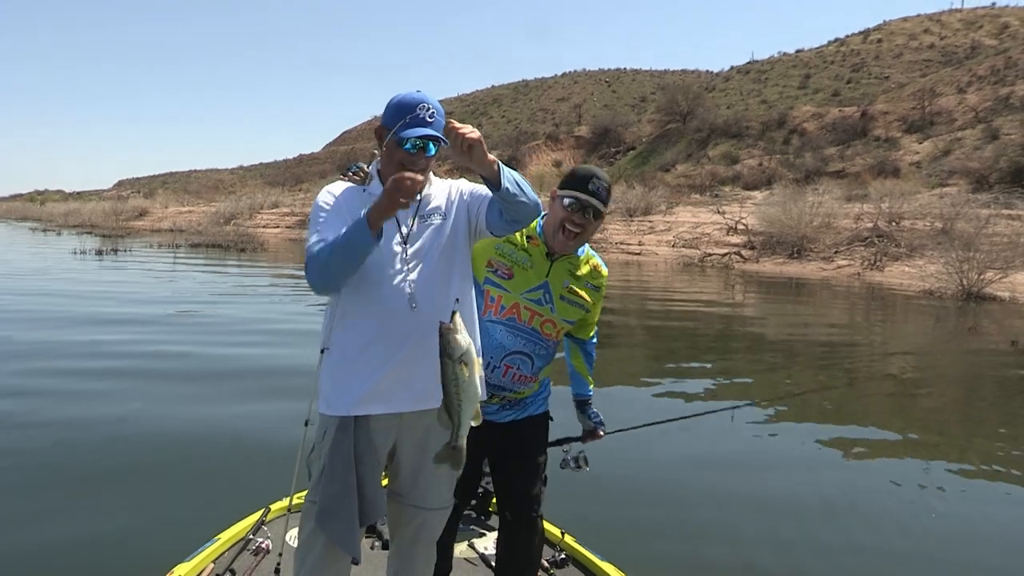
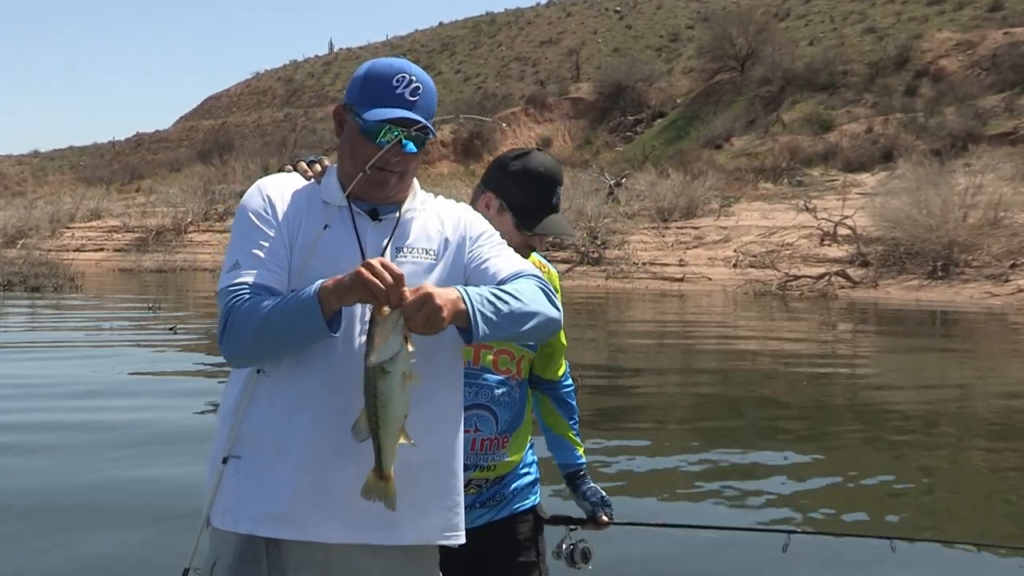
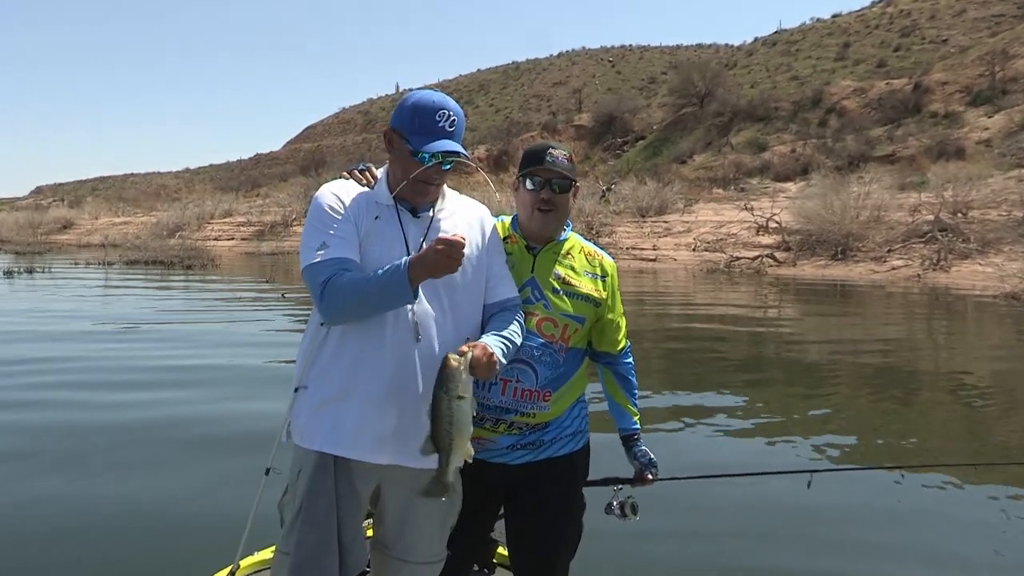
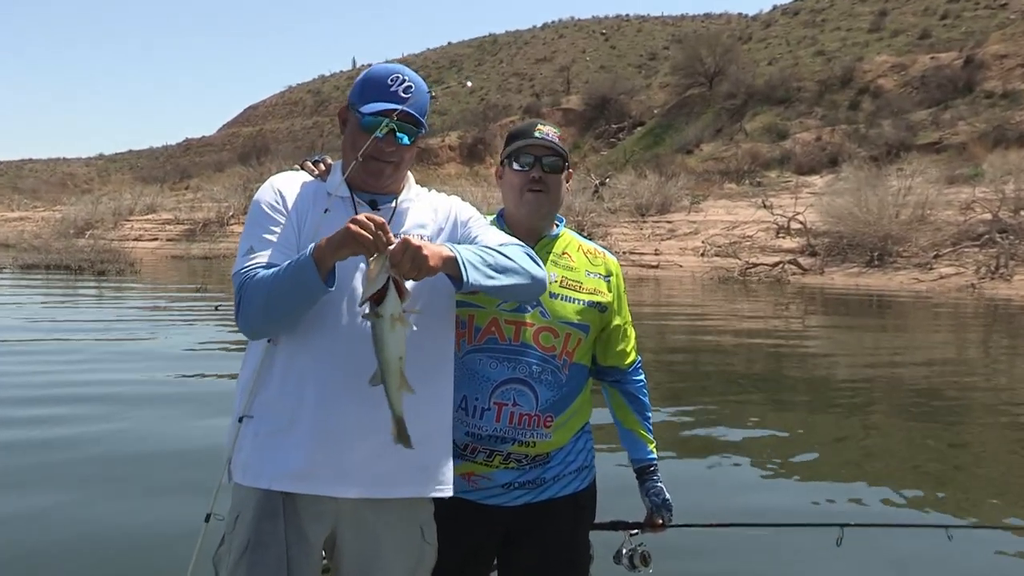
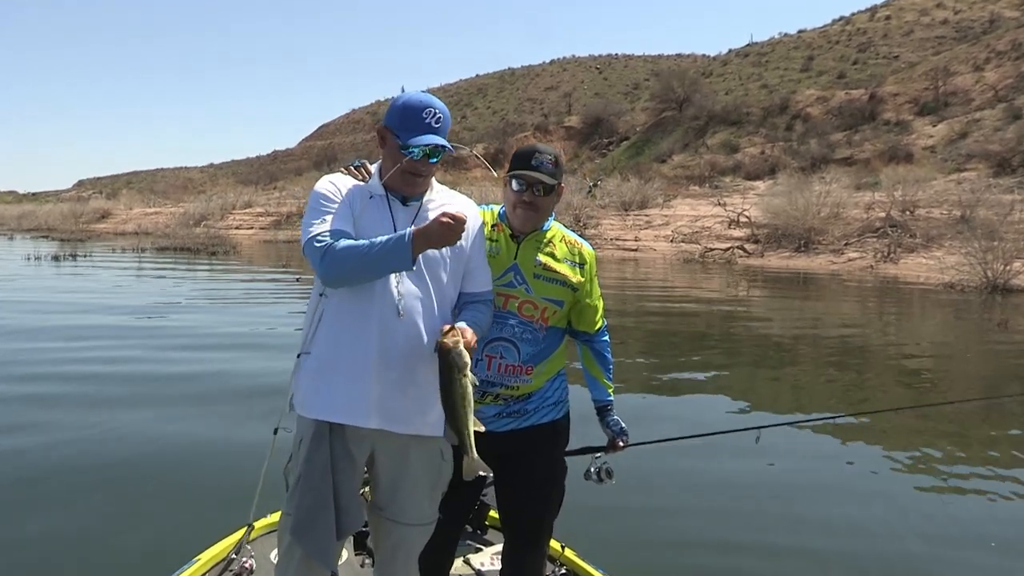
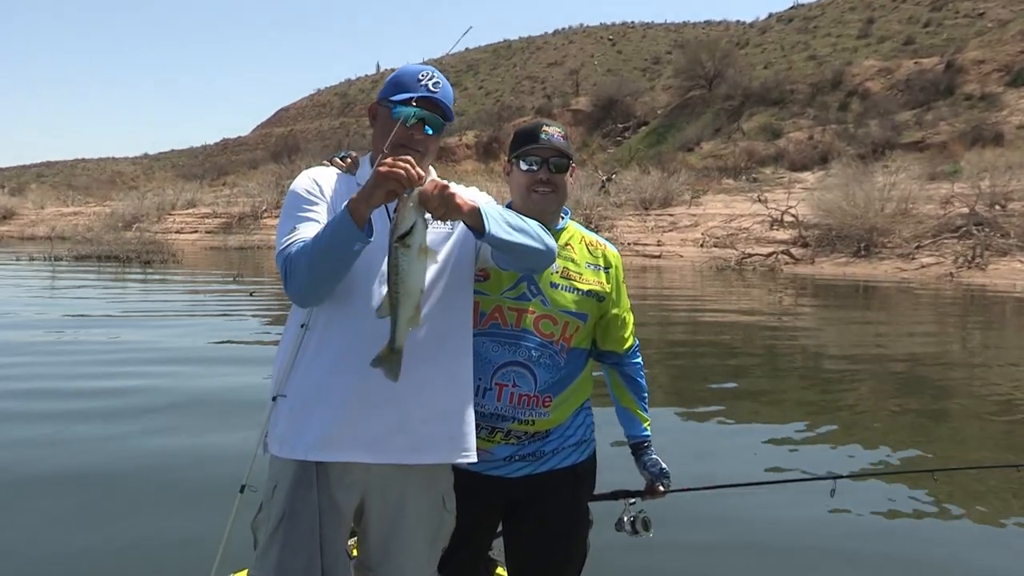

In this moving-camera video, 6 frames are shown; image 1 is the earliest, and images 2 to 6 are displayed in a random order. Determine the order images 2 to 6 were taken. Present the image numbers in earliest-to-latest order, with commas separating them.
5, 3, 6, 4, 2
